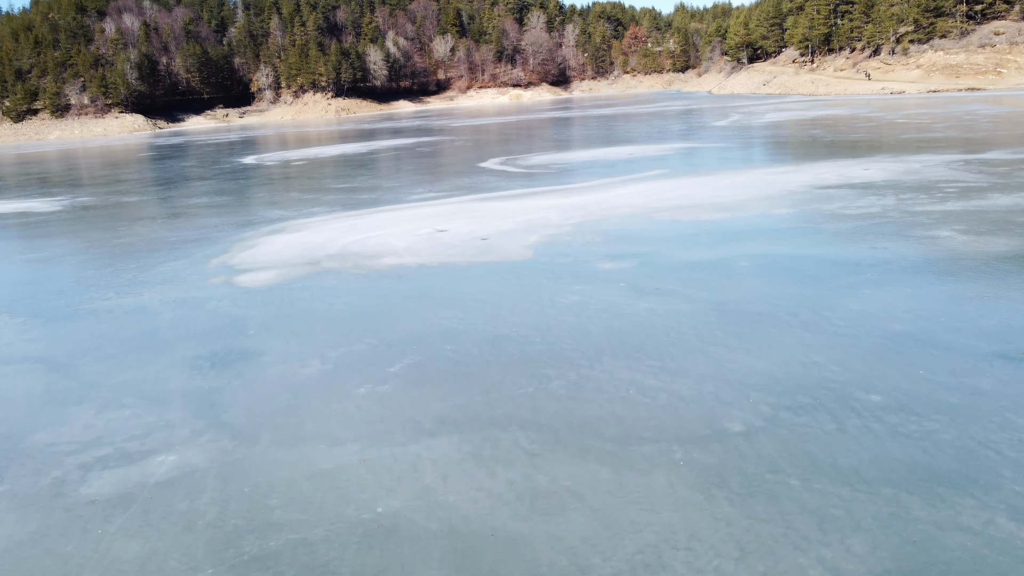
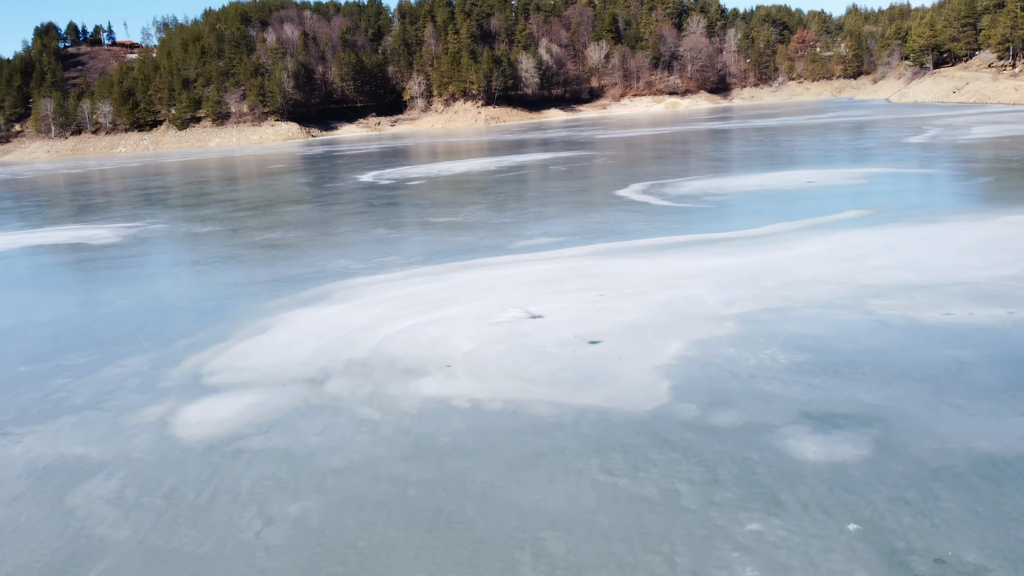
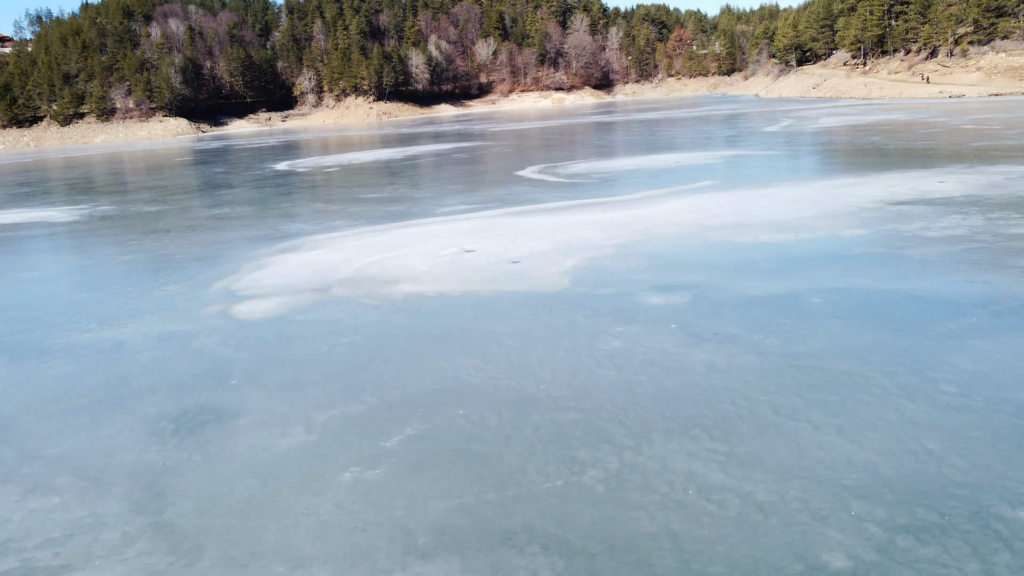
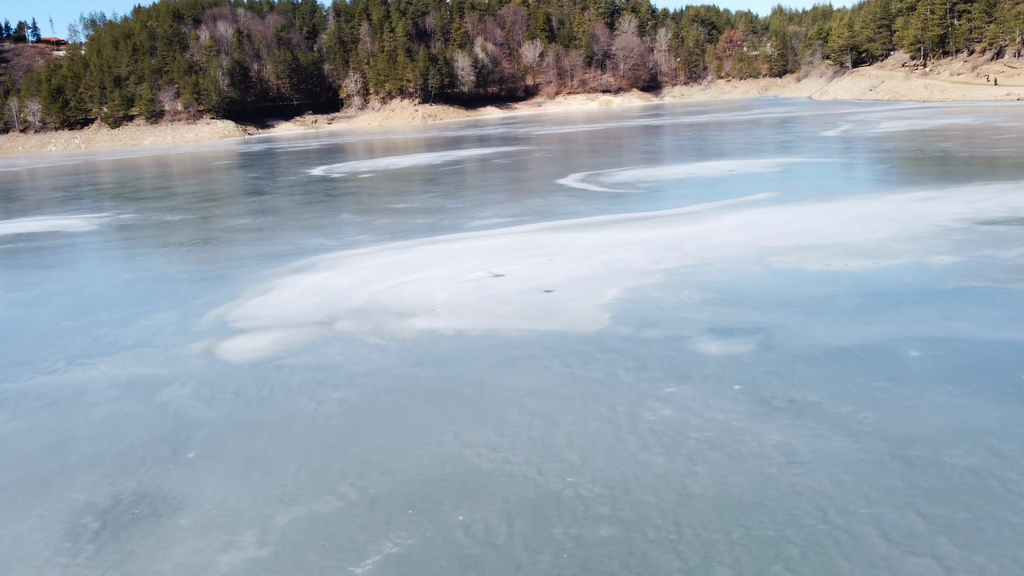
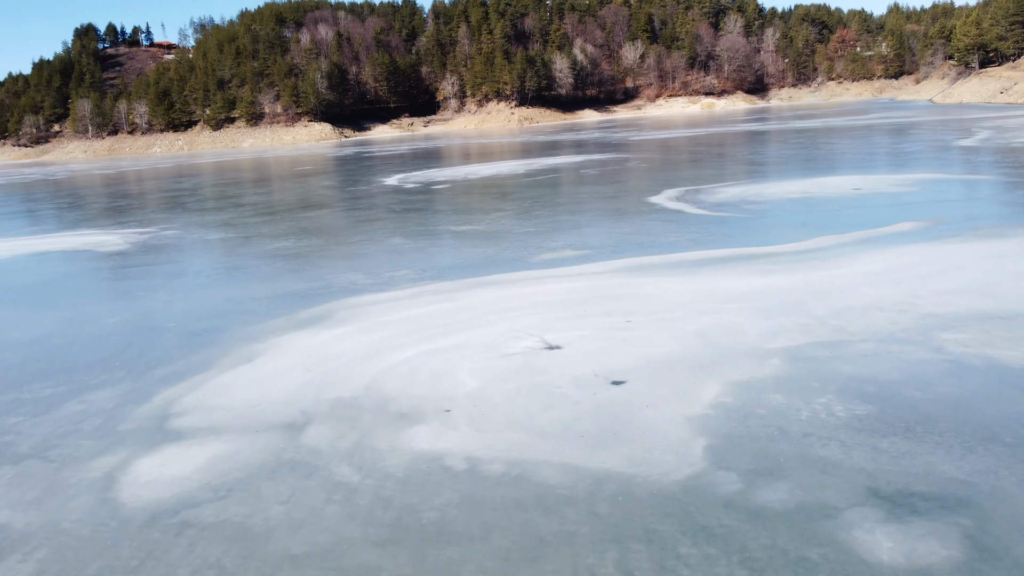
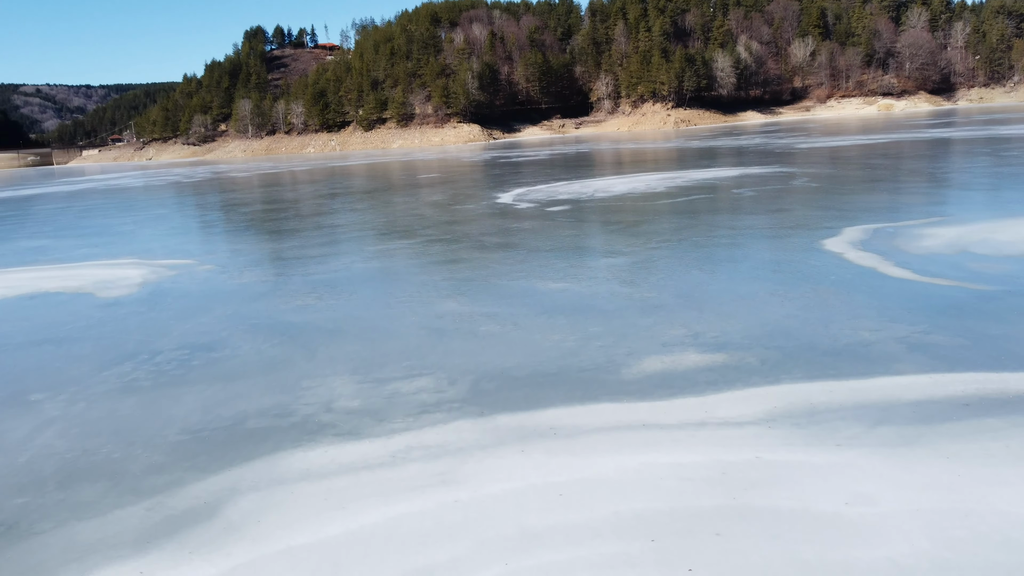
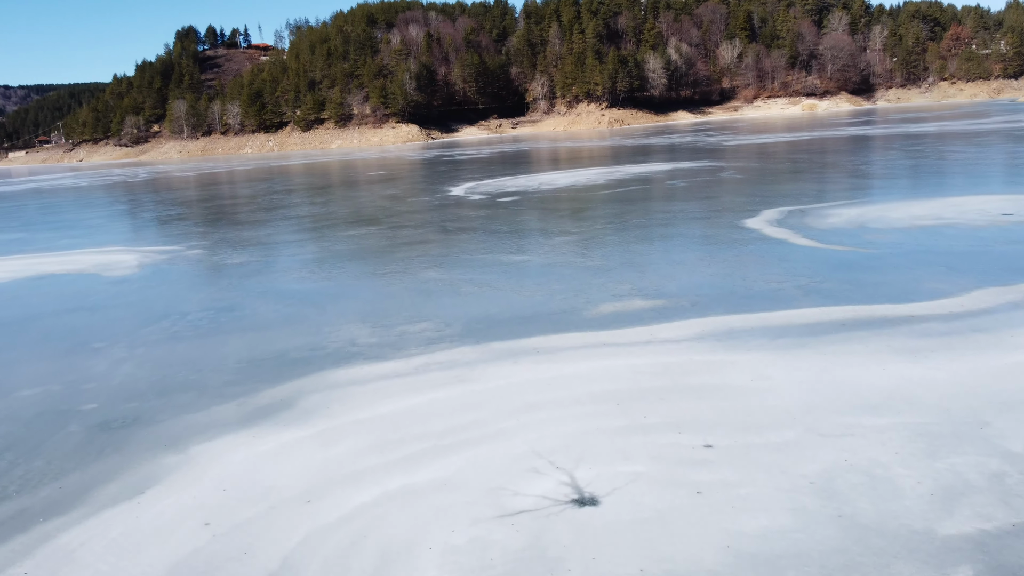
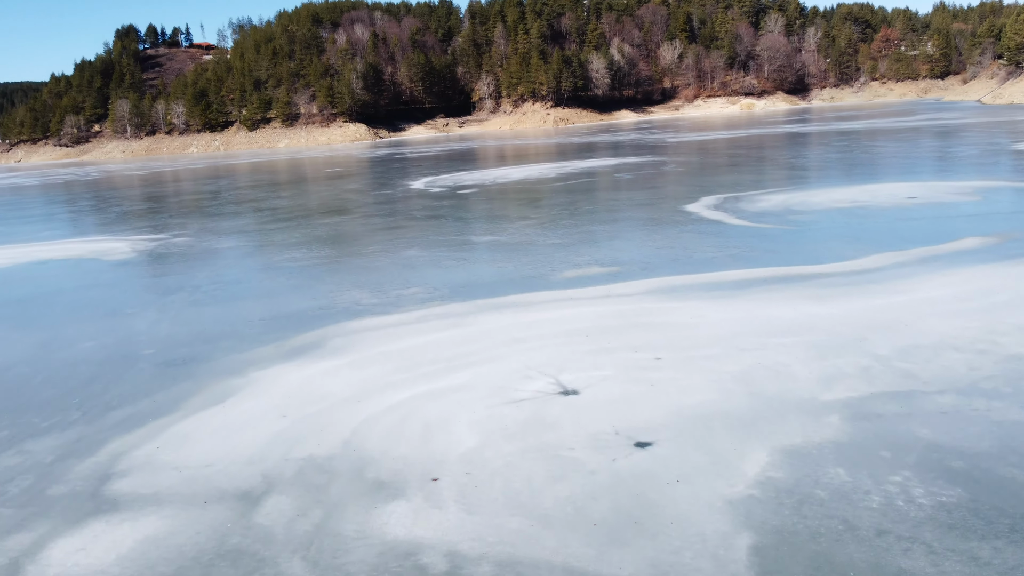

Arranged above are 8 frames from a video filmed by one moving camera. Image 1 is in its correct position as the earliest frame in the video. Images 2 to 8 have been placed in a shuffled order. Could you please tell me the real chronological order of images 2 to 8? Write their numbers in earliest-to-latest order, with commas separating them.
3, 4, 2, 5, 8, 7, 6
